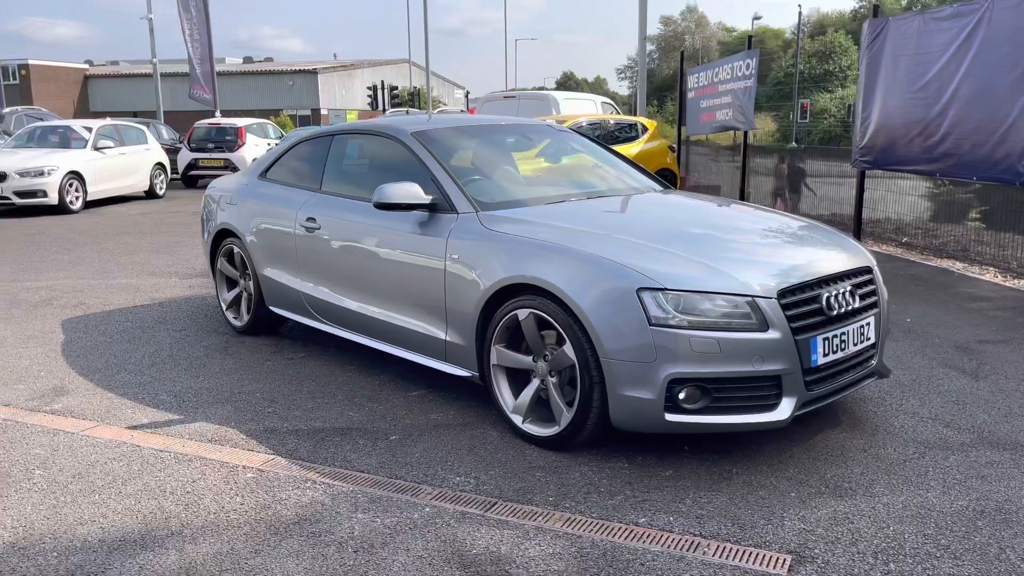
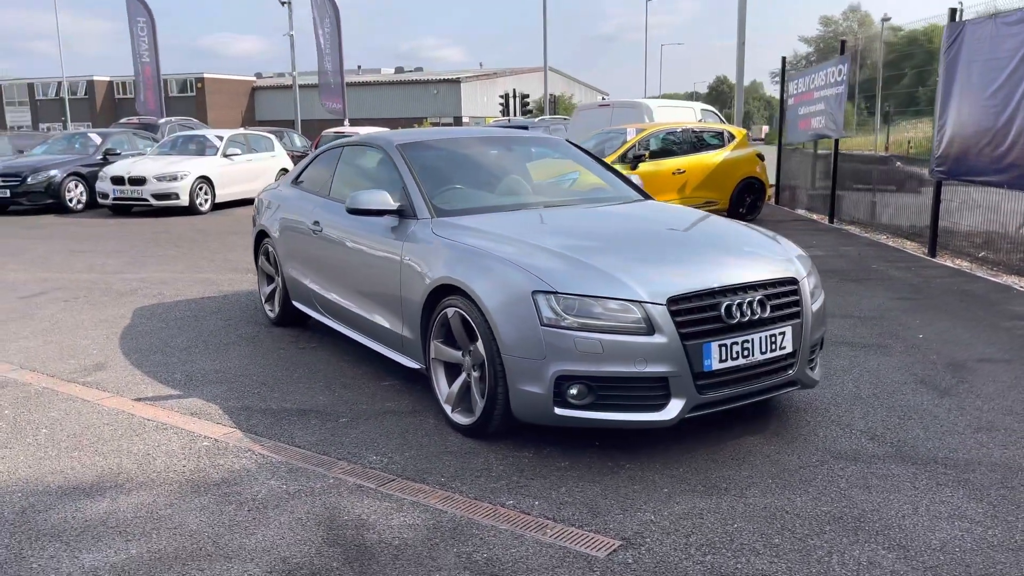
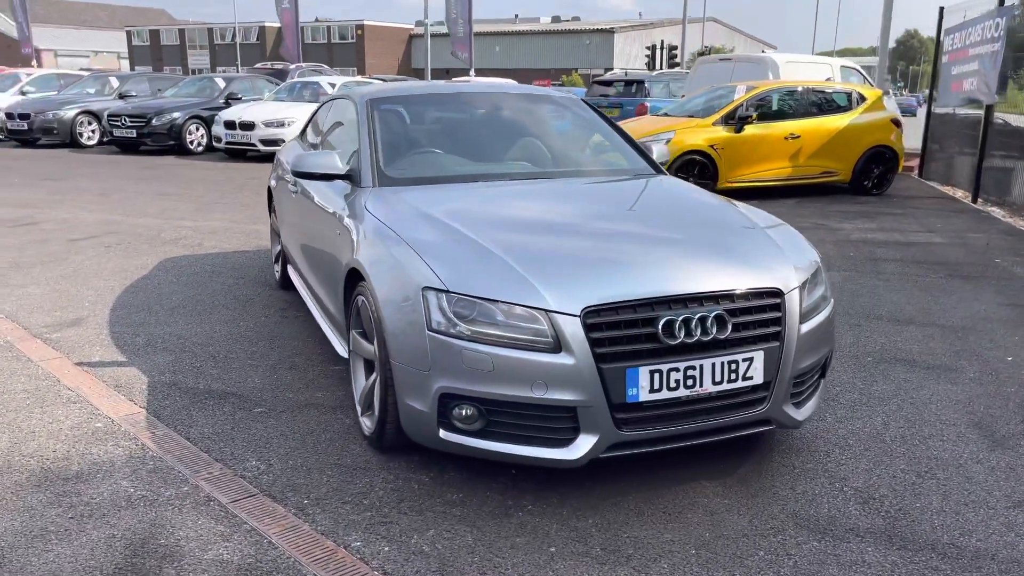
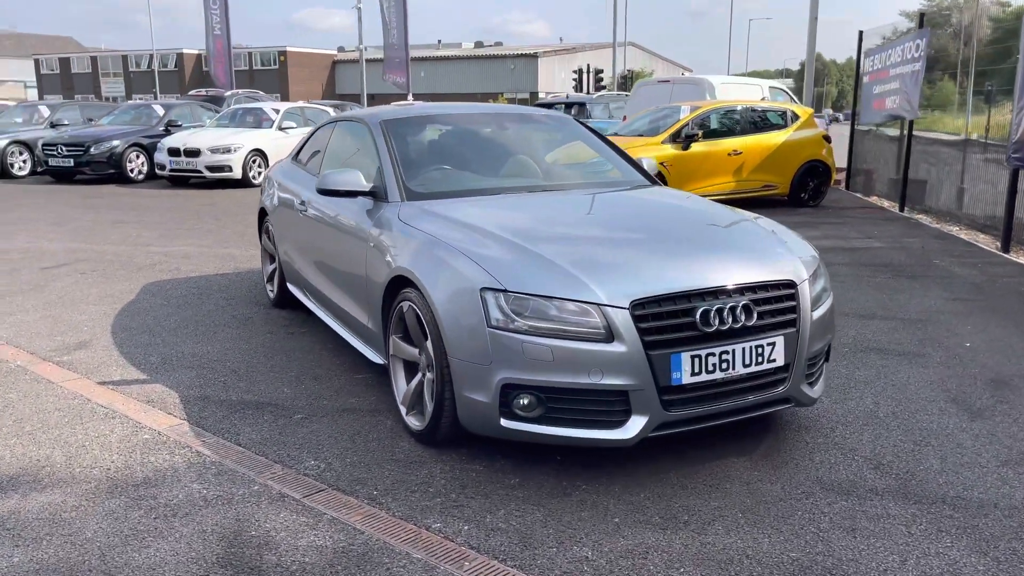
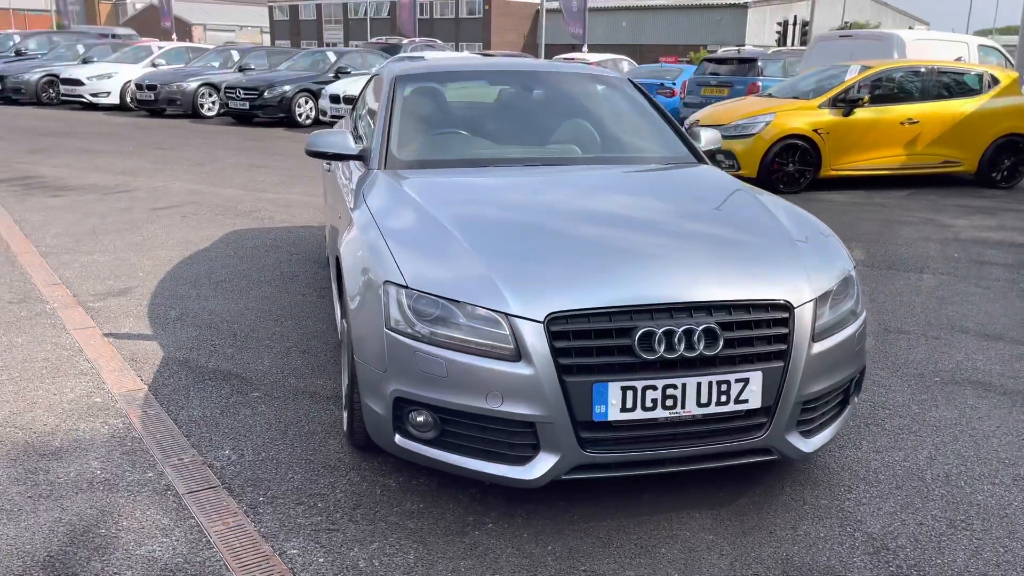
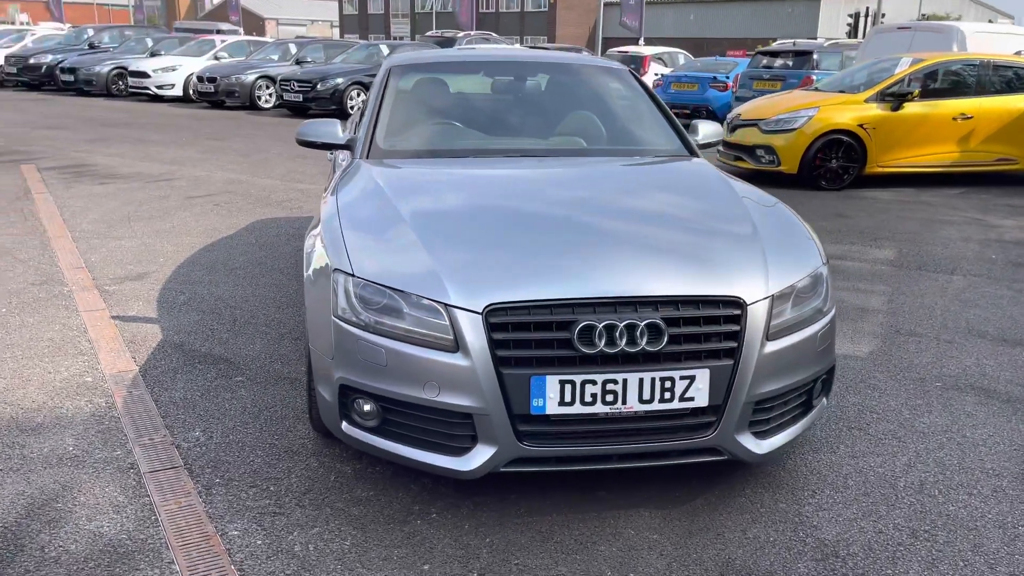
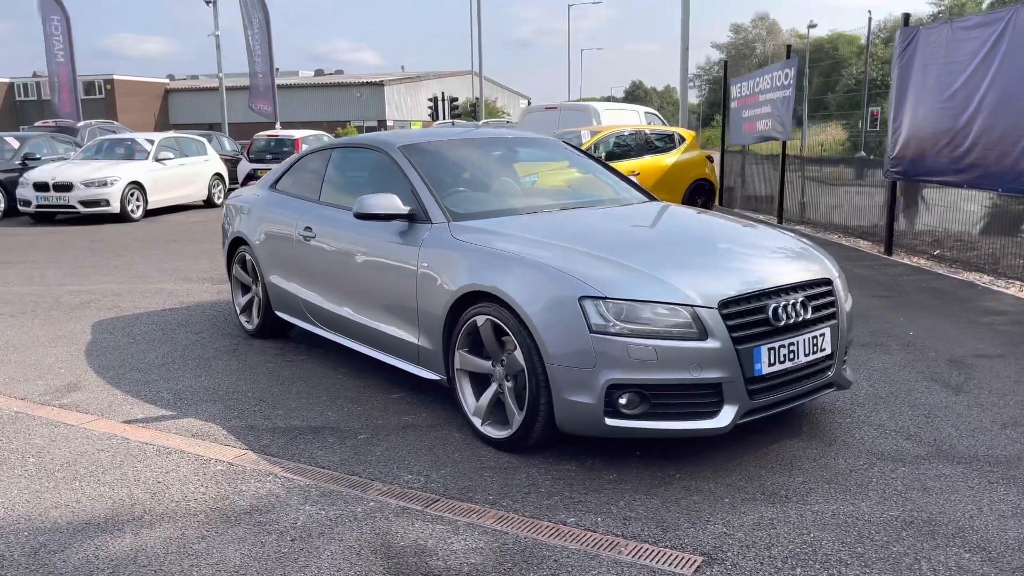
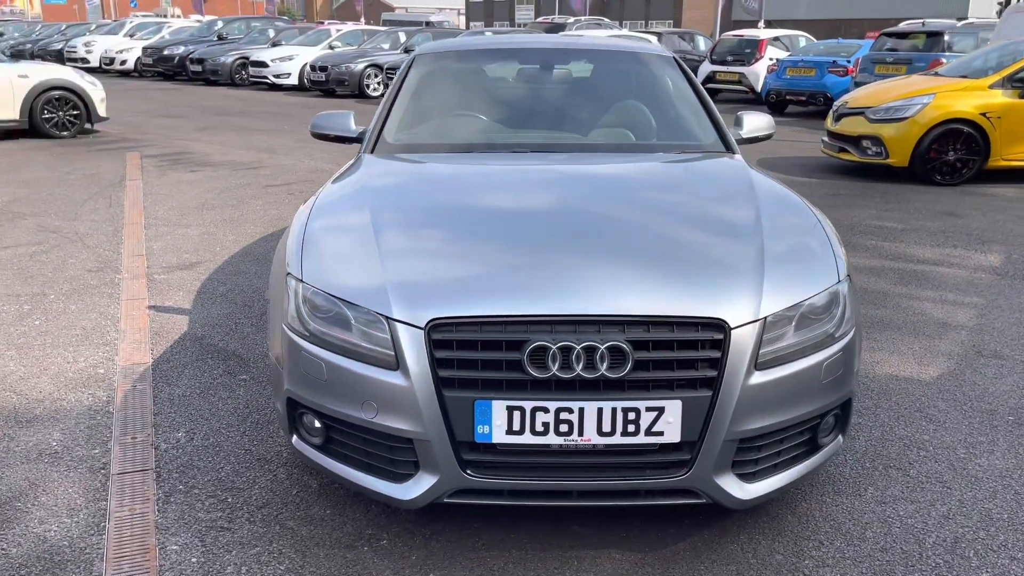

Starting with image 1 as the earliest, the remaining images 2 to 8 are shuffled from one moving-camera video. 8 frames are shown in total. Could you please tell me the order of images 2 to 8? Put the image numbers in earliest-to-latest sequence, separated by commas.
7, 2, 4, 3, 5, 6, 8
